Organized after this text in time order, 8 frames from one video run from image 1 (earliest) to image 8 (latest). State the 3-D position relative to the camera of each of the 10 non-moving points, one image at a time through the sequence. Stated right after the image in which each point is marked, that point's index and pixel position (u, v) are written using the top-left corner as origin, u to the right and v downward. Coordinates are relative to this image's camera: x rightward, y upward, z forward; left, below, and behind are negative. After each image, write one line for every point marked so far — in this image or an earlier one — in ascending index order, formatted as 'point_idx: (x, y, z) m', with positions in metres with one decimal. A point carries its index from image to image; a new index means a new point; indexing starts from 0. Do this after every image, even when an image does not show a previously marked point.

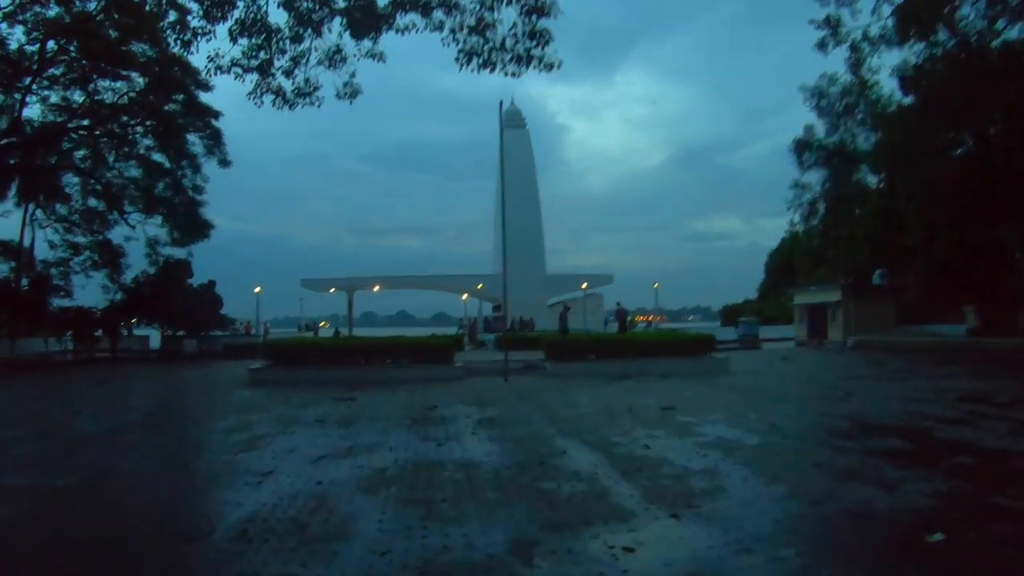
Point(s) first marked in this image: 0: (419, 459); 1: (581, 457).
0: (-0.7, -1.4, +7.0) m
1: (+0.6, -1.4, +7.4) m
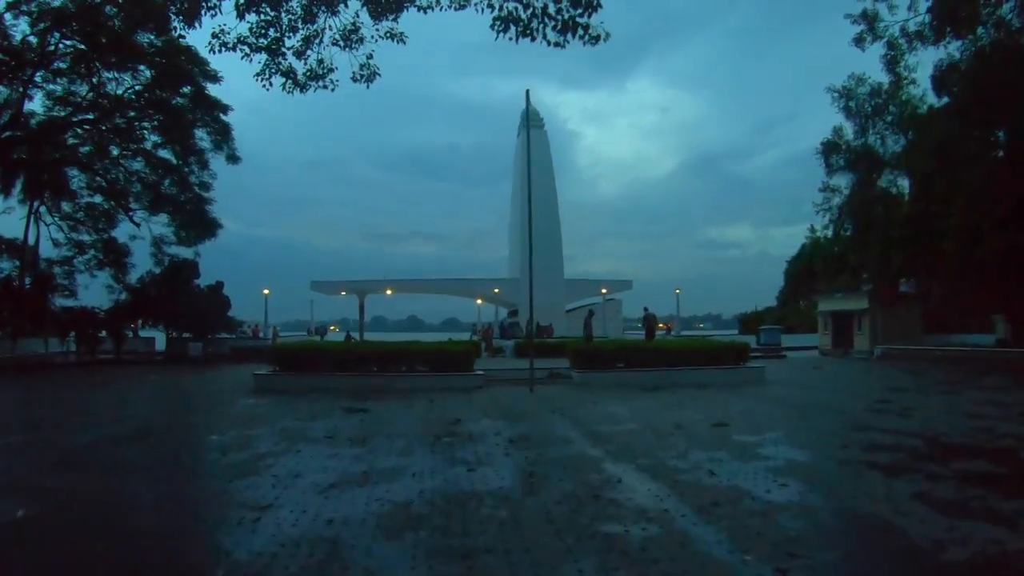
0: (-0.4, -1.3, +5.8) m
1: (+0.9, -1.4, +6.2) m
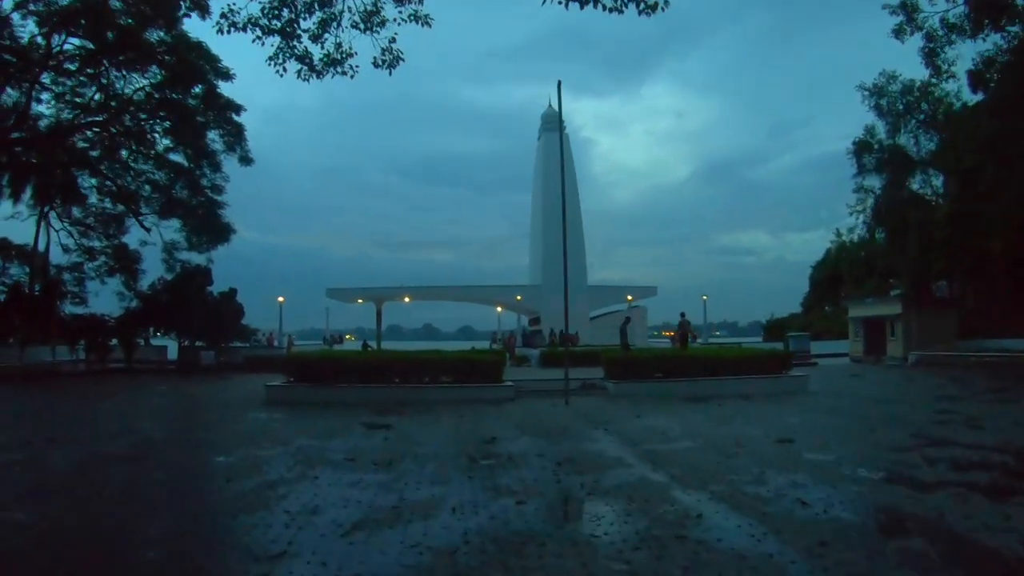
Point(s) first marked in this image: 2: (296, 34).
0: (0.0, -1.3, +4.8) m
1: (+1.2, -1.4, +5.1) m
2: (-2.5, +3.0, +10.5) m
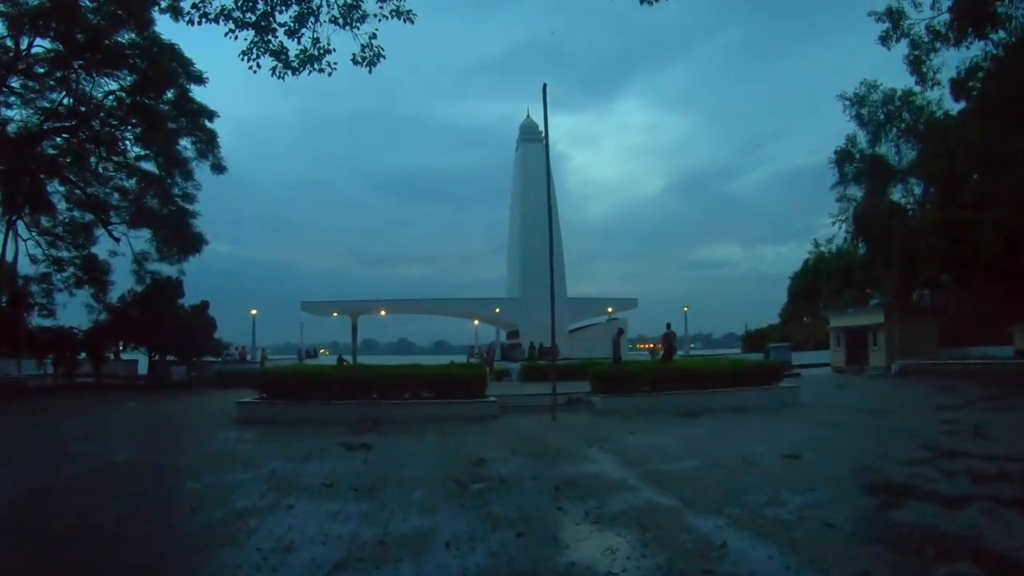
0: (0.0, -1.3, +4.1) m
1: (+1.3, -1.4, +4.6) m
2: (-2.7, +2.9, +9.9) m
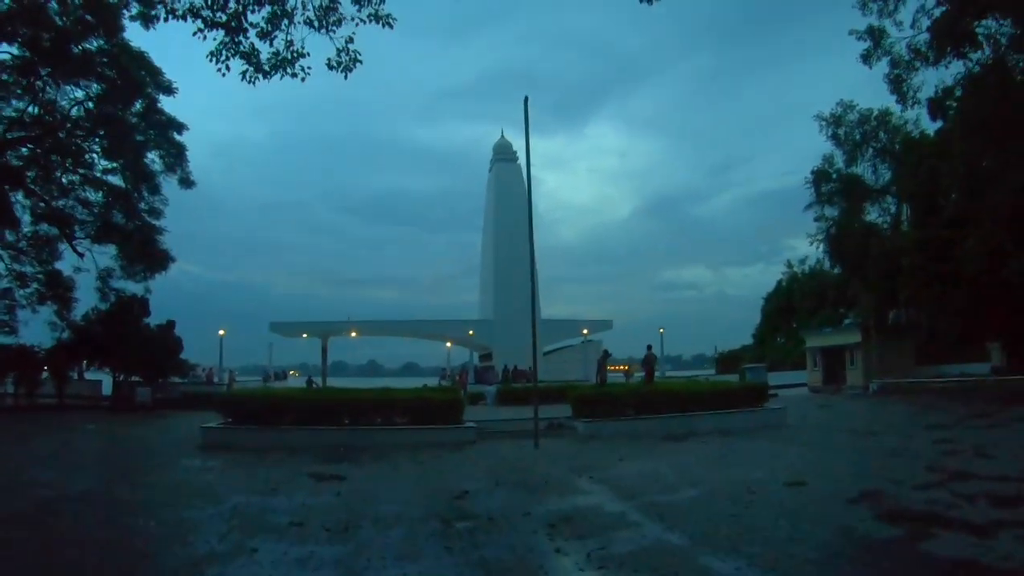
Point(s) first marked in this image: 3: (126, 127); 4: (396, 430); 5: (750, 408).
0: (0.0, -1.4, +3.5) m
1: (+1.3, -1.5, +4.0) m
2: (-2.8, +2.7, +9.3) m
3: (-8.6, +3.5, +19.3) m
4: (-1.8, -2.2, +13.9) m
5: (+4.5, -2.2, +16.7) m
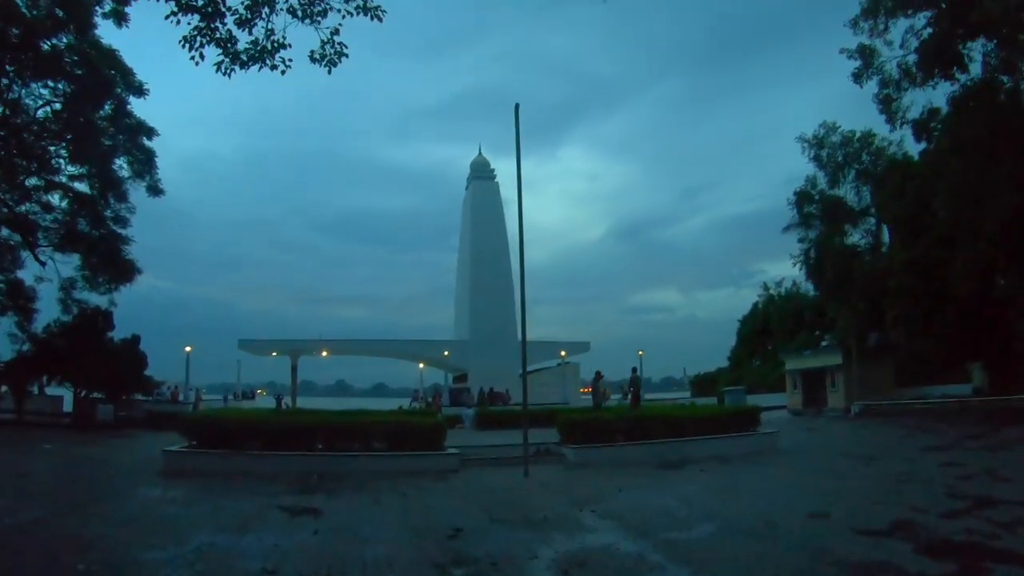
0: (+0.1, -1.4, +2.7) m
1: (+1.4, -1.5, +3.2) m
2: (-2.9, +2.6, +8.5) m
3: (-8.9, +3.2, +18.3) m
4: (-2.0, -2.4, +13.0) m
5: (+4.2, -2.6, +16.0) m
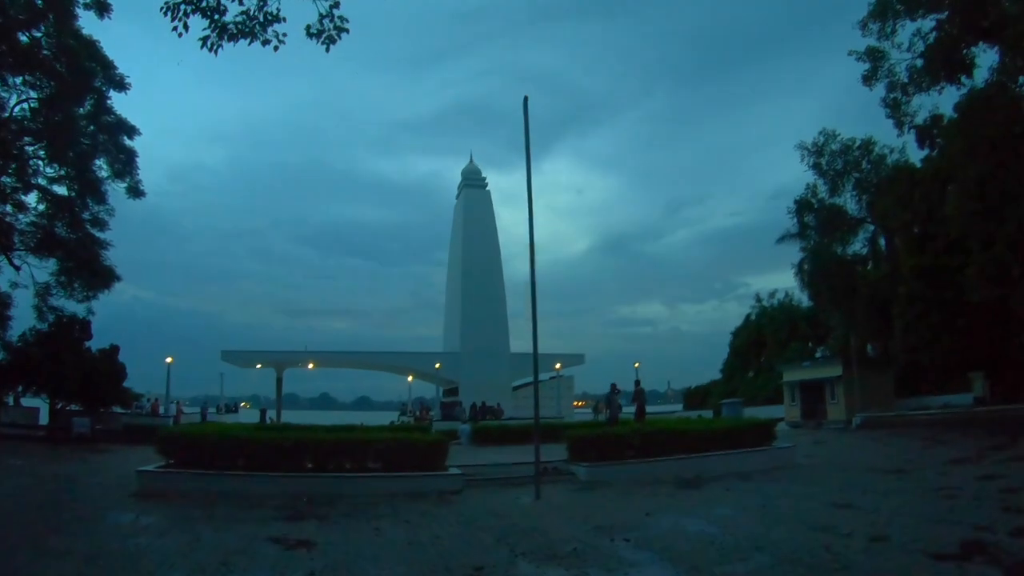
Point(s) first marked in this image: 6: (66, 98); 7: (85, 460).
0: (+0.4, -1.3, +1.7) m
1: (+1.6, -1.4, +2.2) m
2: (-2.7, +2.6, +7.5) m
3: (-8.9, +3.1, +17.3) m
4: (-1.9, -2.5, +12.0) m
5: (+4.2, -2.7, +15.1) m
6: (-9.0, +3.8, +17.8) m
7: (-9.6, -3.9, +19.9) m
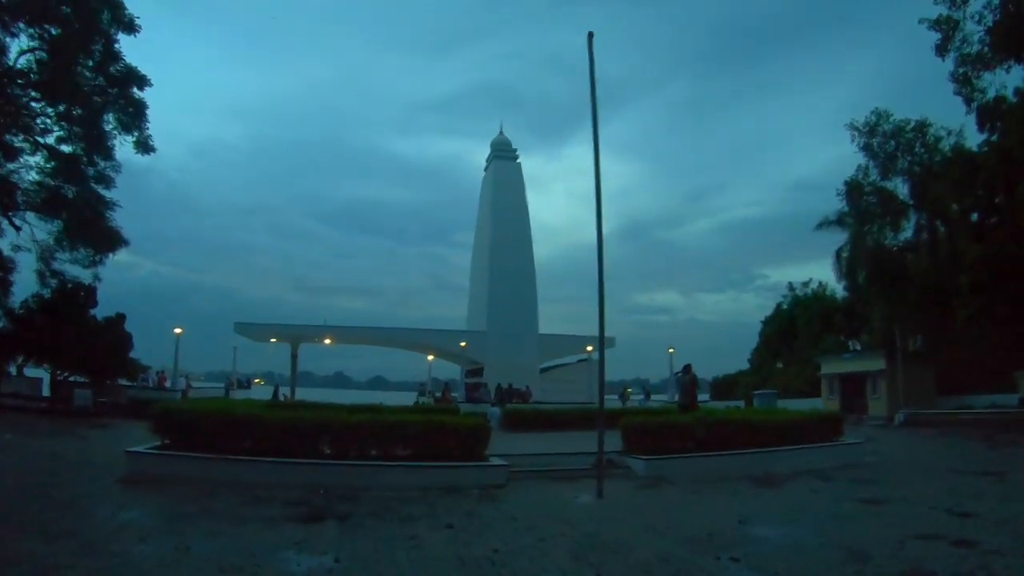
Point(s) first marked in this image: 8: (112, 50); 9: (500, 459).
0: (+0.8, -1.0, +0.1) m
1: (+2.0, -1.2, +0.6) m
2: (-2.1, +3.0, +5.8) m
3: (-8.0, +3.8, +15.7) m
4: (-1.4, -2.0, +10.4) m
5: (+4.8, -2.4, +13.4) m
6: (-8.1, +4.5, +16.2) m
7: (-8.9, -3.1, +18.4) m
8: (-7.9, +4.6, +17.4) m
9: (-0.2, -2.2, +11.6) m
